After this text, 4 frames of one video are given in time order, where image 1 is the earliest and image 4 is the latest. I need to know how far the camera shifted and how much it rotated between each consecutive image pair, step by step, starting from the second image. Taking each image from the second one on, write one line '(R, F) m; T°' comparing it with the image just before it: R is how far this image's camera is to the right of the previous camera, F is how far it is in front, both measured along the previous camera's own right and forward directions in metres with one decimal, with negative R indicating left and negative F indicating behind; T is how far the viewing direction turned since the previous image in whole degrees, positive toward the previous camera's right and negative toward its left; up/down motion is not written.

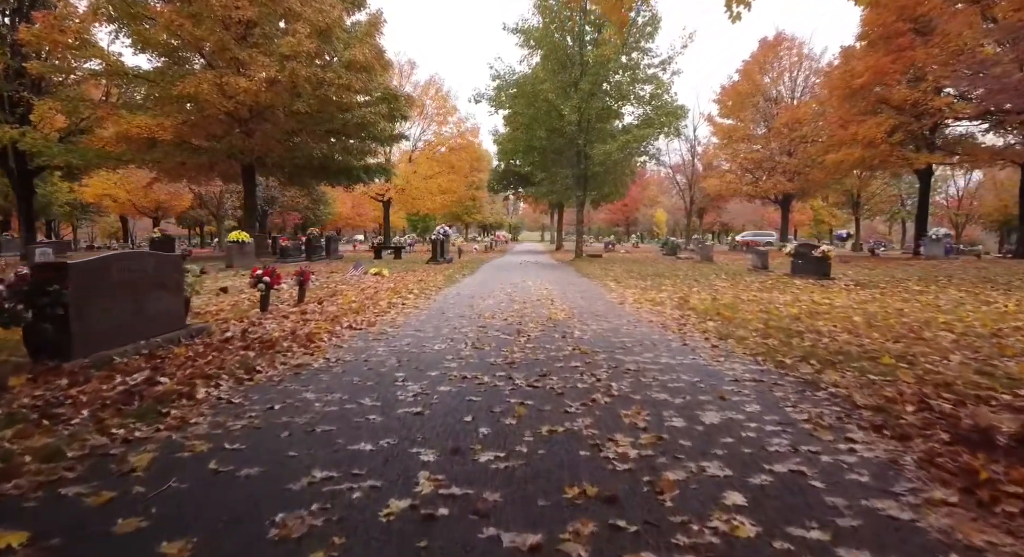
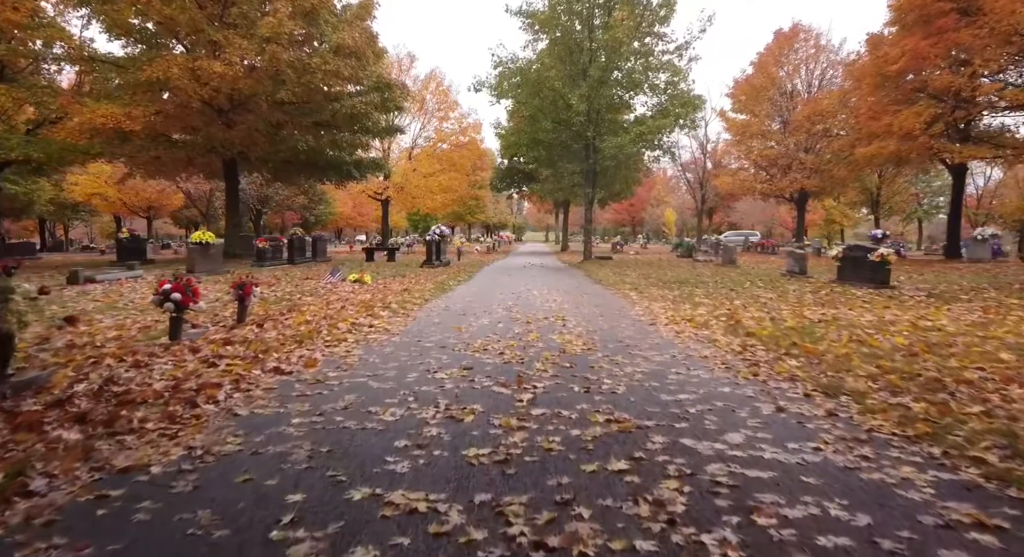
(0.0, +2.3) m; 0°
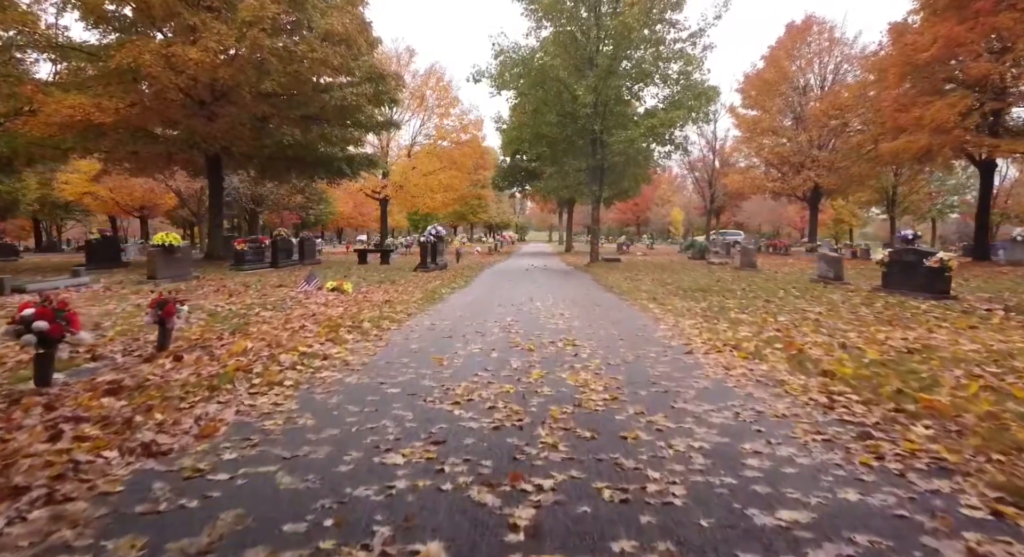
(+0.1, +1.8) m; 0°
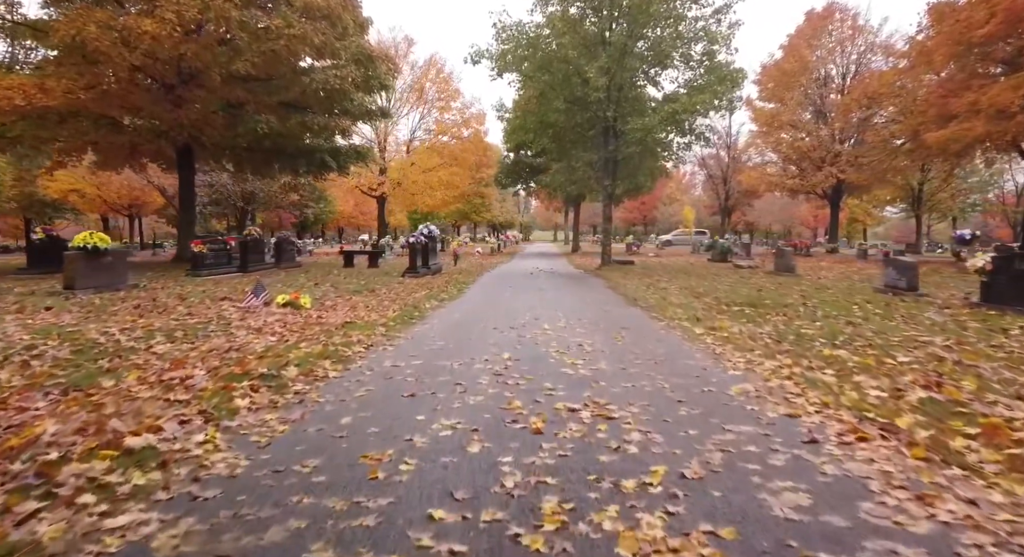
(+0.1, +2.7) m; 0°
